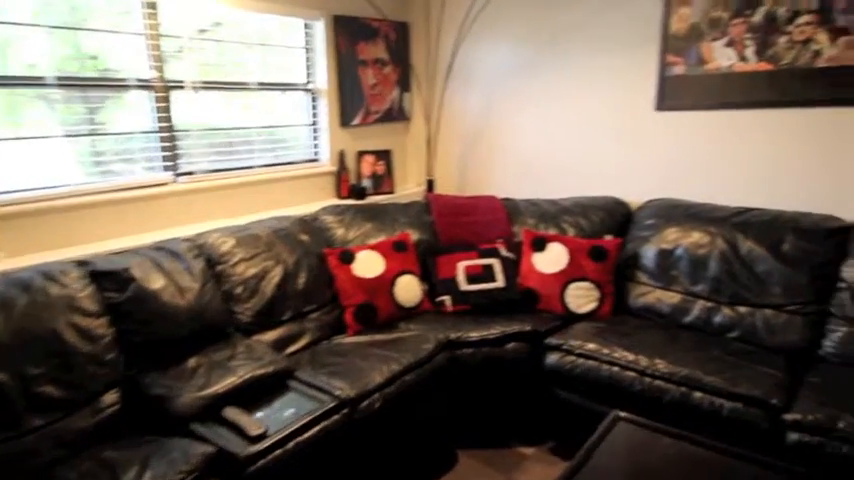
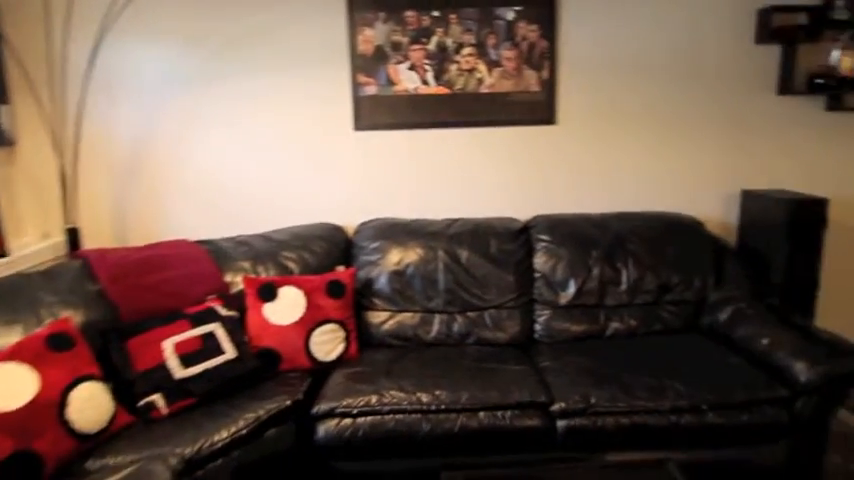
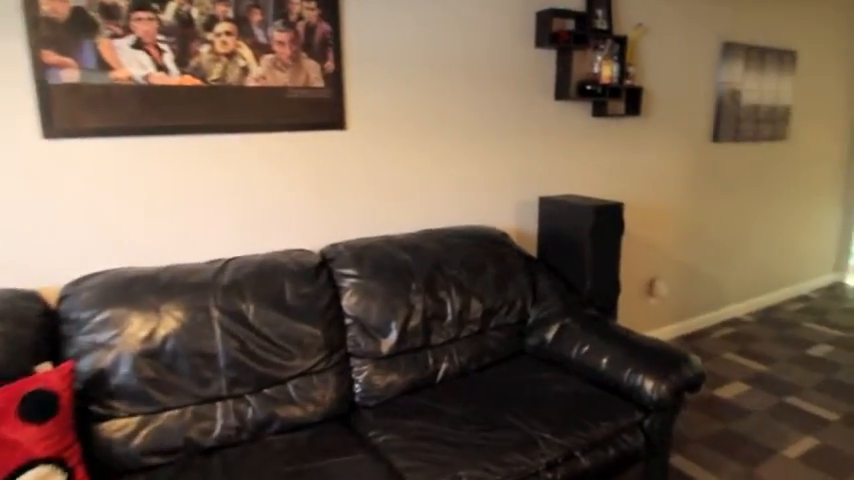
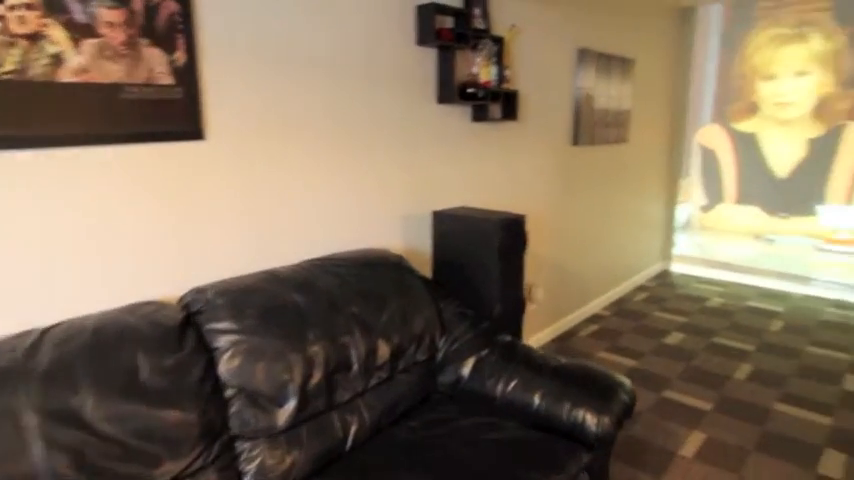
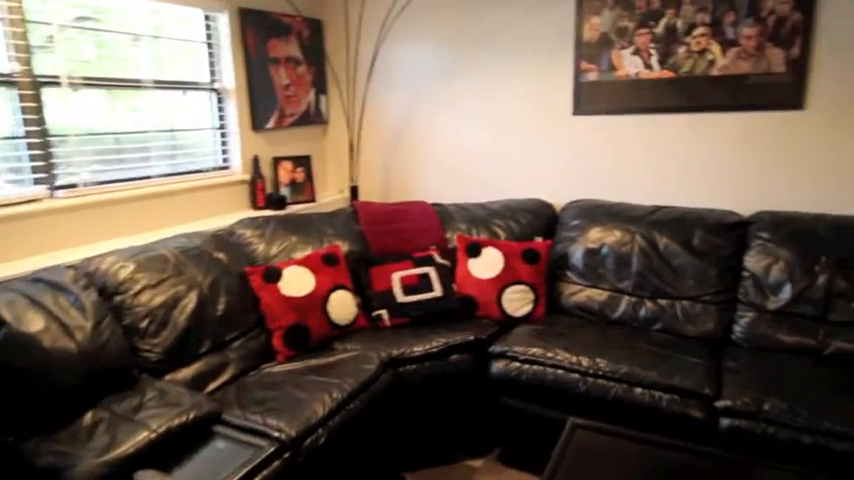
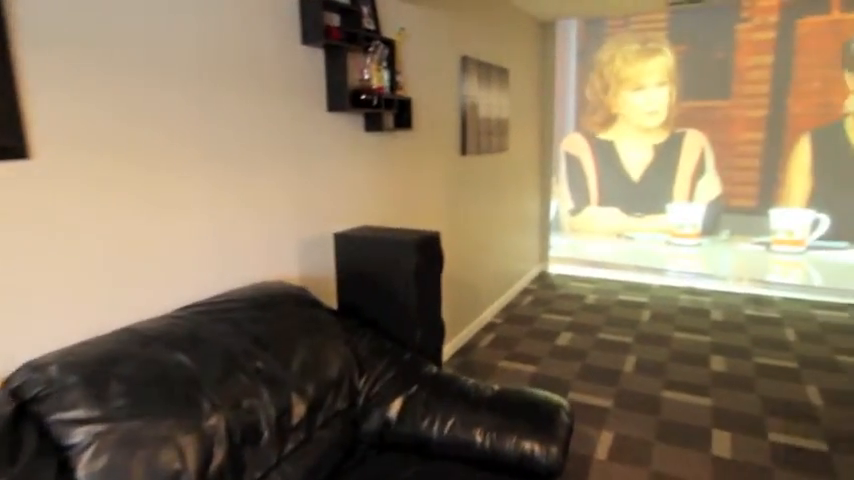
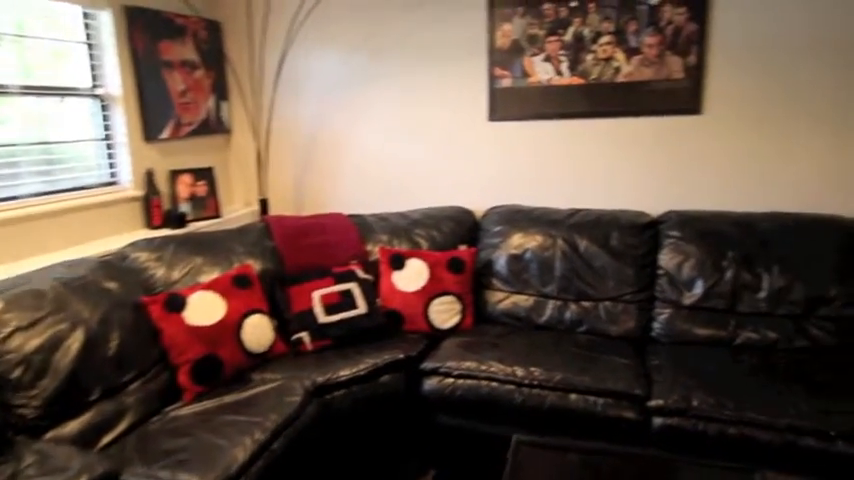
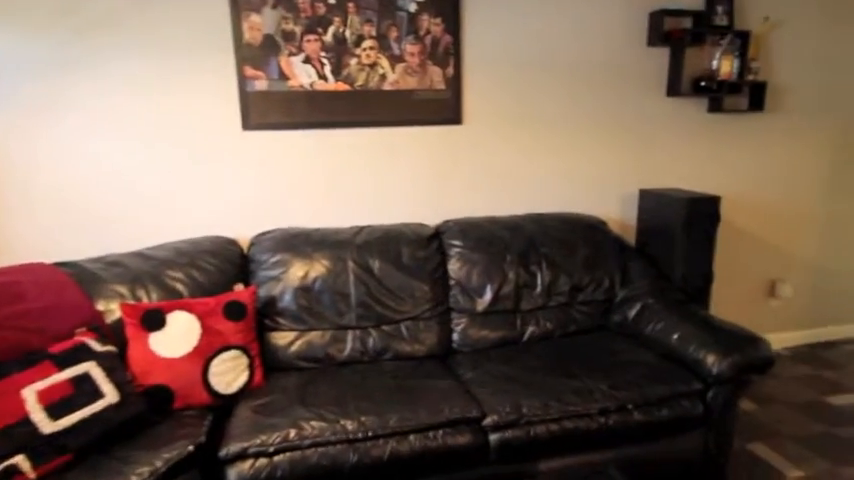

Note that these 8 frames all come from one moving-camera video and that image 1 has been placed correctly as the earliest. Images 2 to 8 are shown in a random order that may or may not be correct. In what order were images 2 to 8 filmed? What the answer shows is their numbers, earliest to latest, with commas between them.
5, 7, 2, 8, 3, 4, 6
